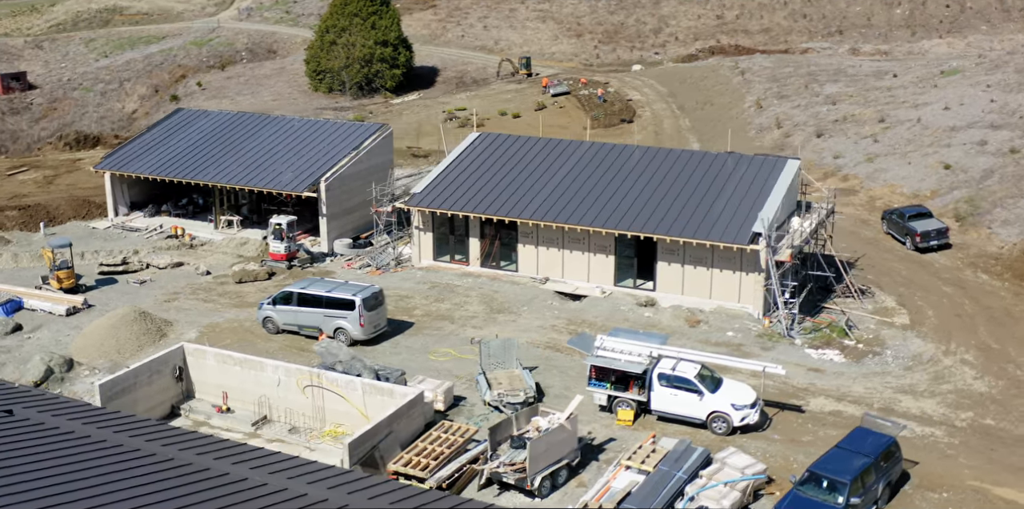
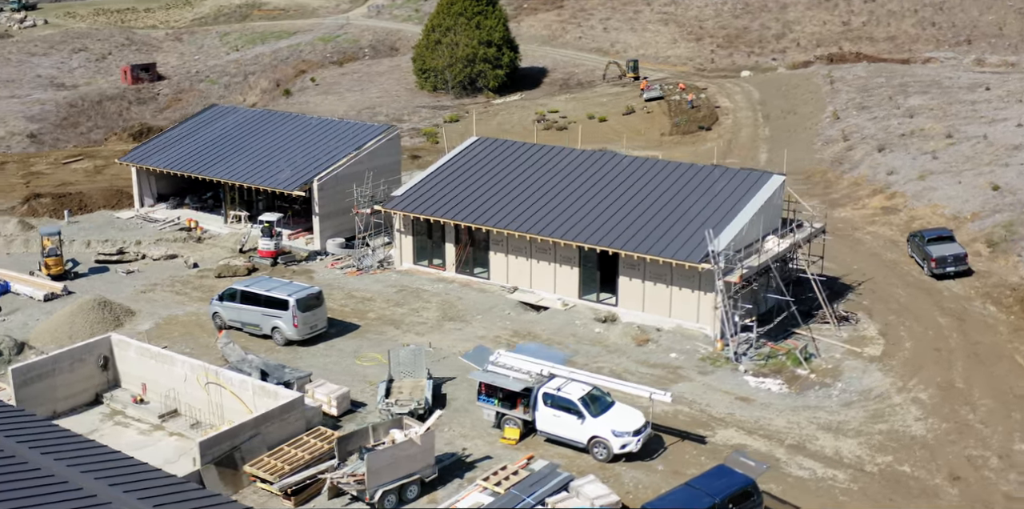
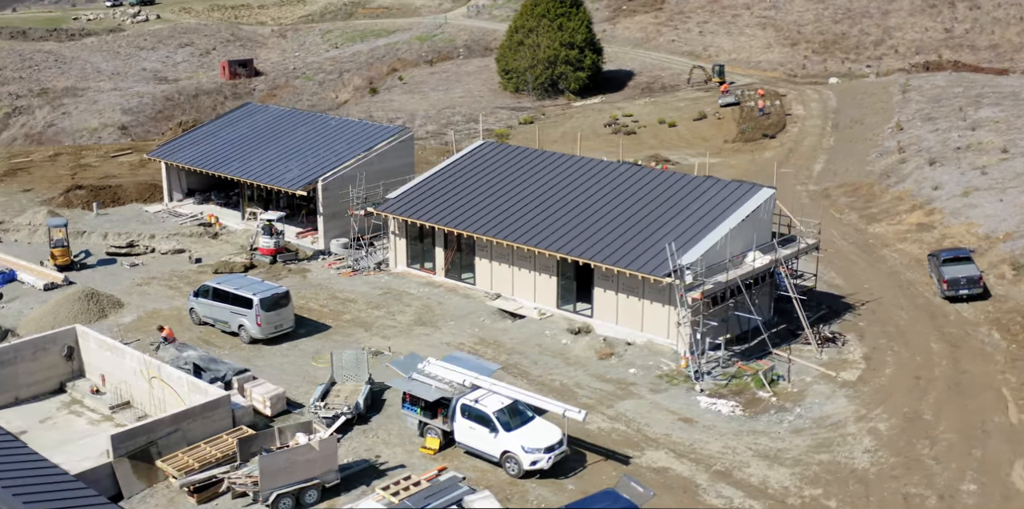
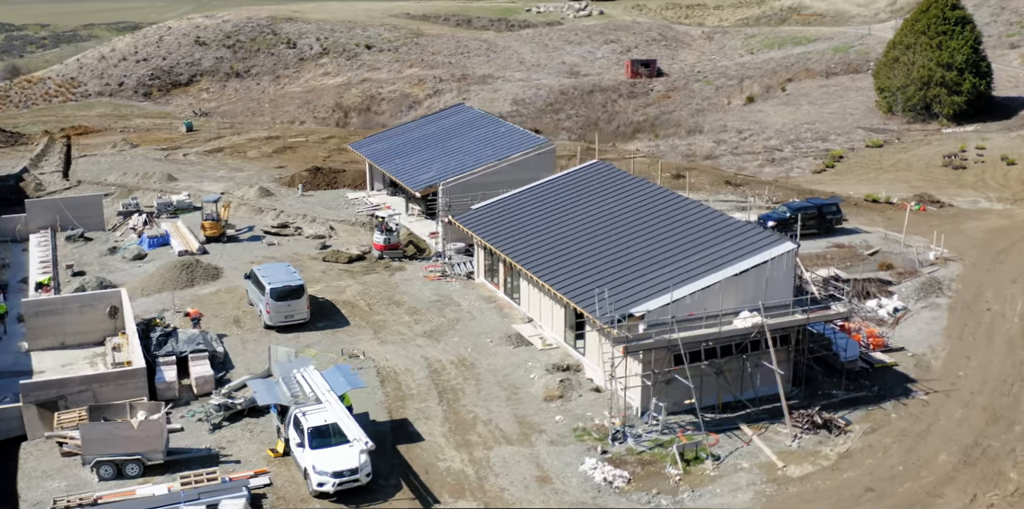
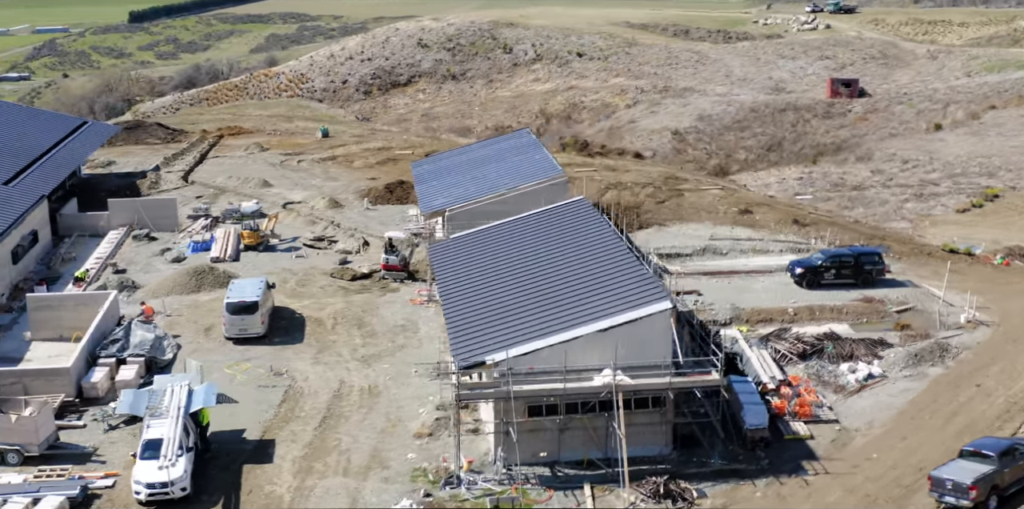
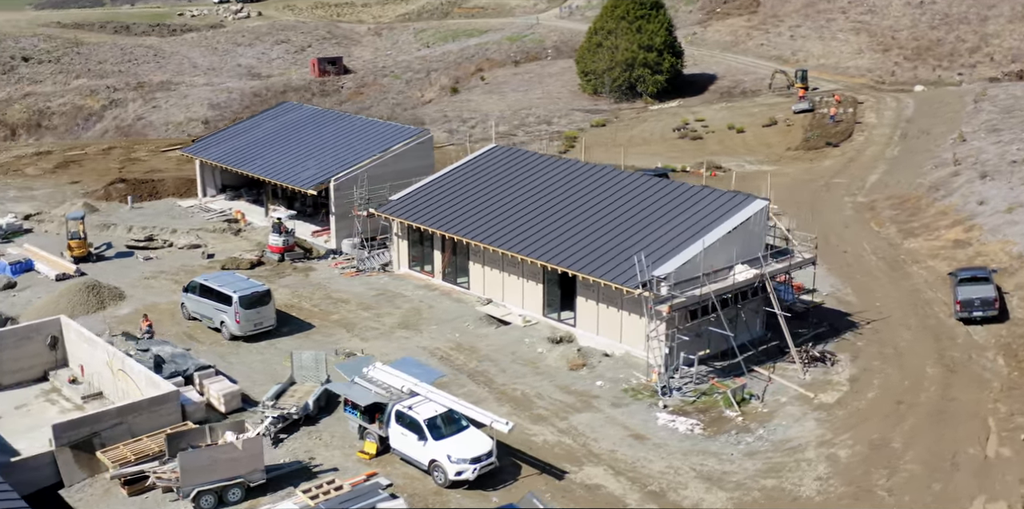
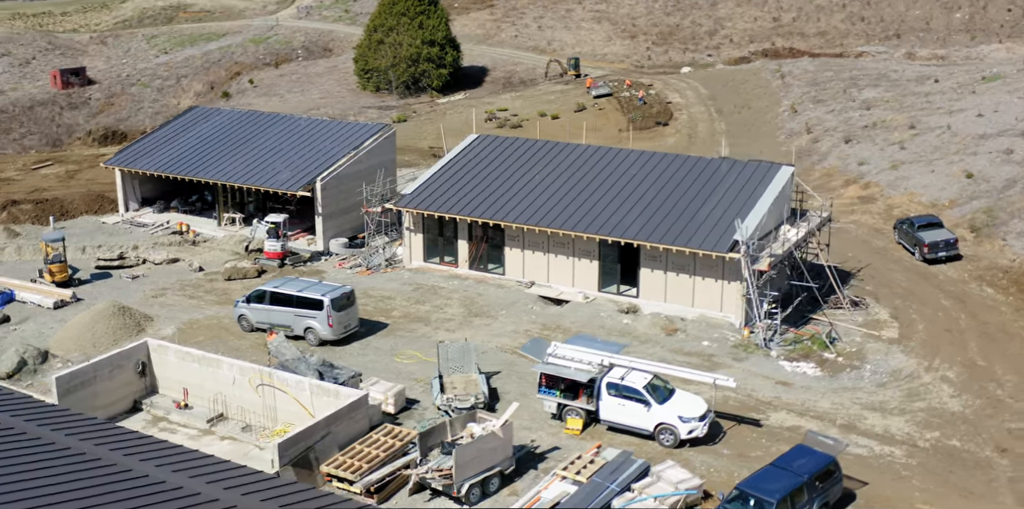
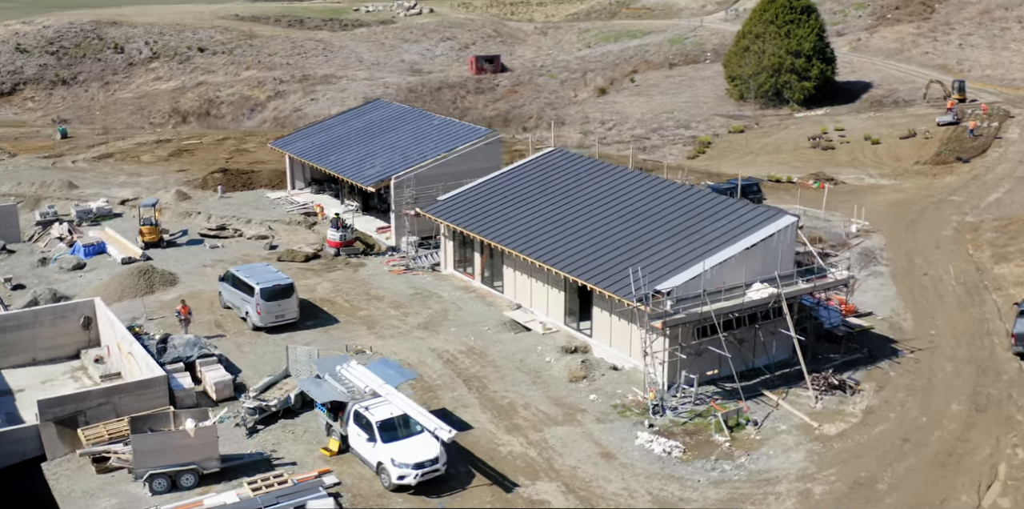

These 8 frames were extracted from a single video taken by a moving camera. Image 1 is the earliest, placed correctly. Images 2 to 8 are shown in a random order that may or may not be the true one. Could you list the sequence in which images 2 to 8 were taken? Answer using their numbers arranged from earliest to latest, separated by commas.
7, 2, 3, 6, 8, 4, 5
